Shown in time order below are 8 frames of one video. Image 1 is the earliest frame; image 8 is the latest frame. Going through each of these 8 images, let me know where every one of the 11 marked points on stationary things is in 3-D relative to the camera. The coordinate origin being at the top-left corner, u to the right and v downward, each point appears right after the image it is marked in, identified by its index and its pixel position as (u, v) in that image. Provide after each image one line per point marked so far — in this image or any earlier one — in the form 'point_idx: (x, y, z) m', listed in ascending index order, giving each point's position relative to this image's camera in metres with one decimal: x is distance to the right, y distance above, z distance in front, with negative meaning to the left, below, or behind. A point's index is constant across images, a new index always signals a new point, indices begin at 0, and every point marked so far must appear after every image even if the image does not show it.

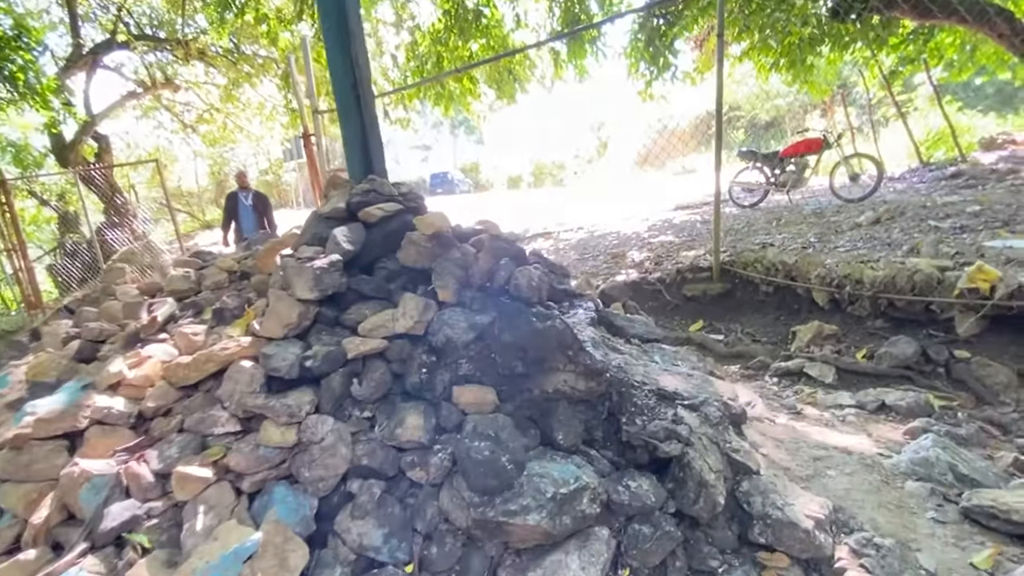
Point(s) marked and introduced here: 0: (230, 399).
0: (-1.4, -0.5, +2.6) m
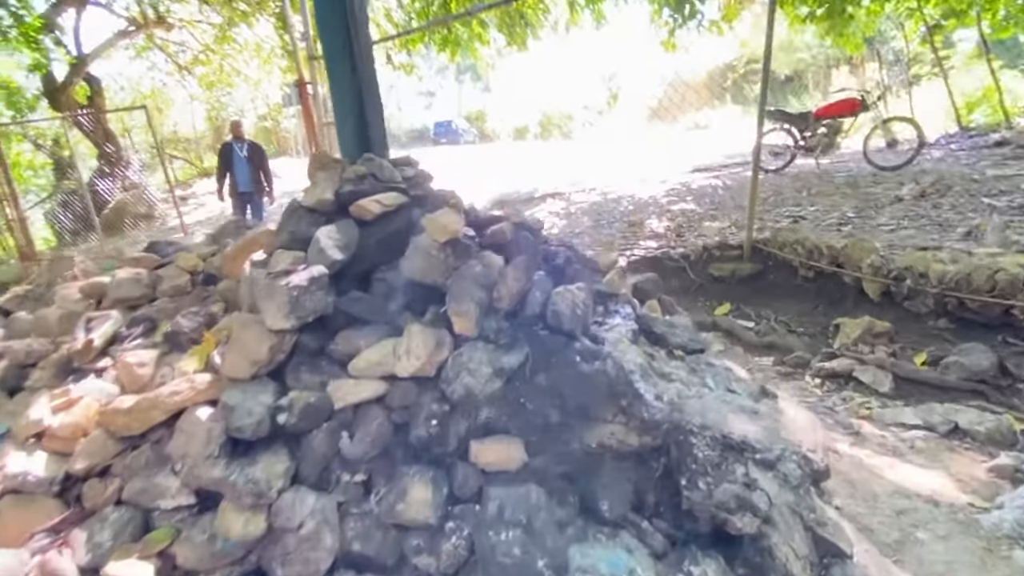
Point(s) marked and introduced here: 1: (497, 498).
0: (-1.2, -0.6, +2.0) m
1: (-0.1, -0.8, +2.0) m
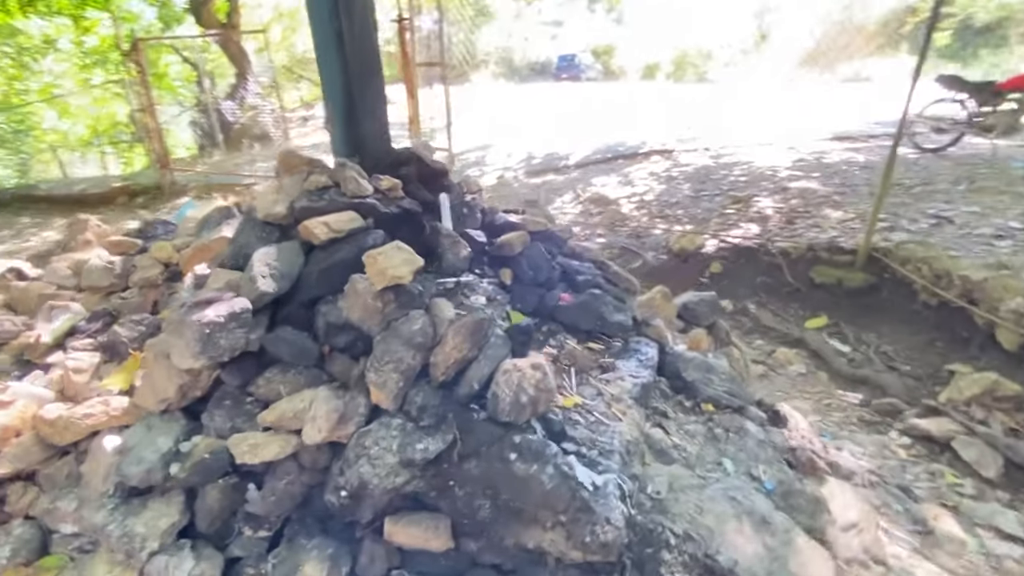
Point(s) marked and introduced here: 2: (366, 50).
0: (-1.5, -0.7, +1.9) m
1: (-0.4, -1.0, +1.8) m
2: (-0.7, +1.1, +2.6) m
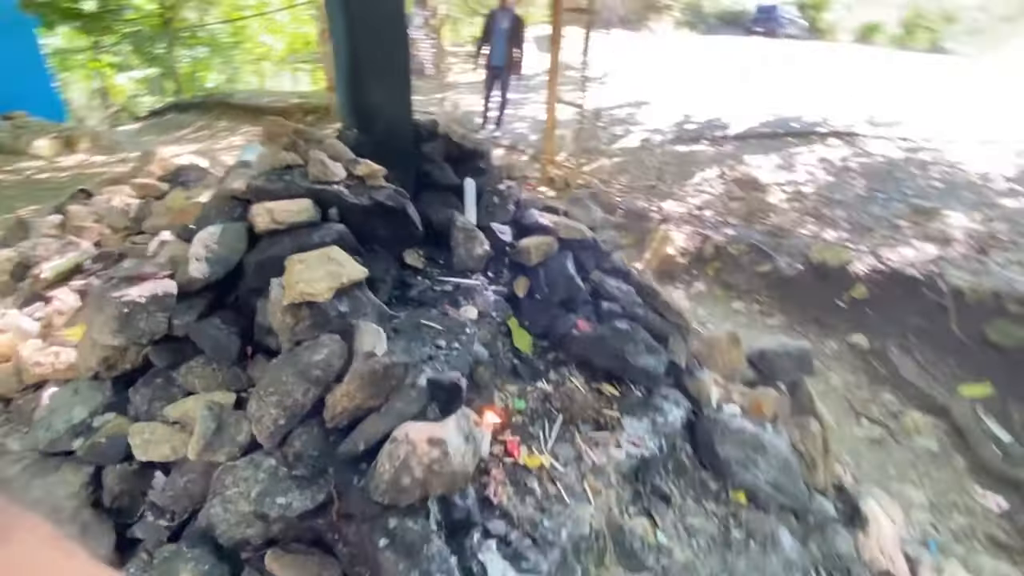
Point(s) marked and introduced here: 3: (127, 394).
0: (-1.8, -0.6, +2.0) m
1: (-0.9, -1.1, +1.6) m
2: (-0.5, +1.2, +2.2) m
3: (-1.4, -0.4, +1.9) m
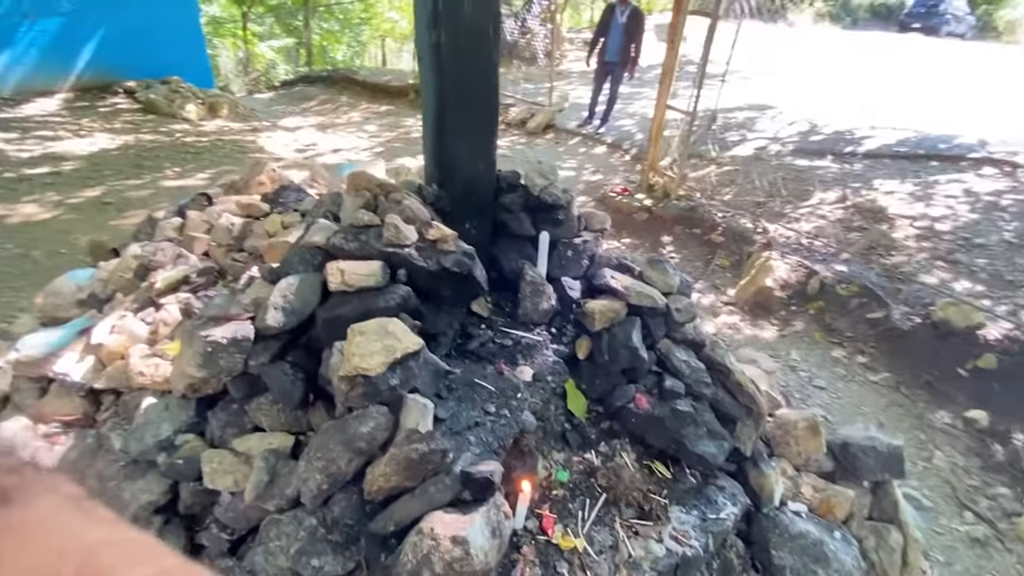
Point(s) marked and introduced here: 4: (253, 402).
0: (-1.7, -0.6, +2.2) m
1: (-0.8, -1.3, +1.7) m
2: (-0.2, +0.9, +2.2) m
3: (-1.2, -0.5, +2.1) m
4: (-1.0, -0.4, +2.0) m
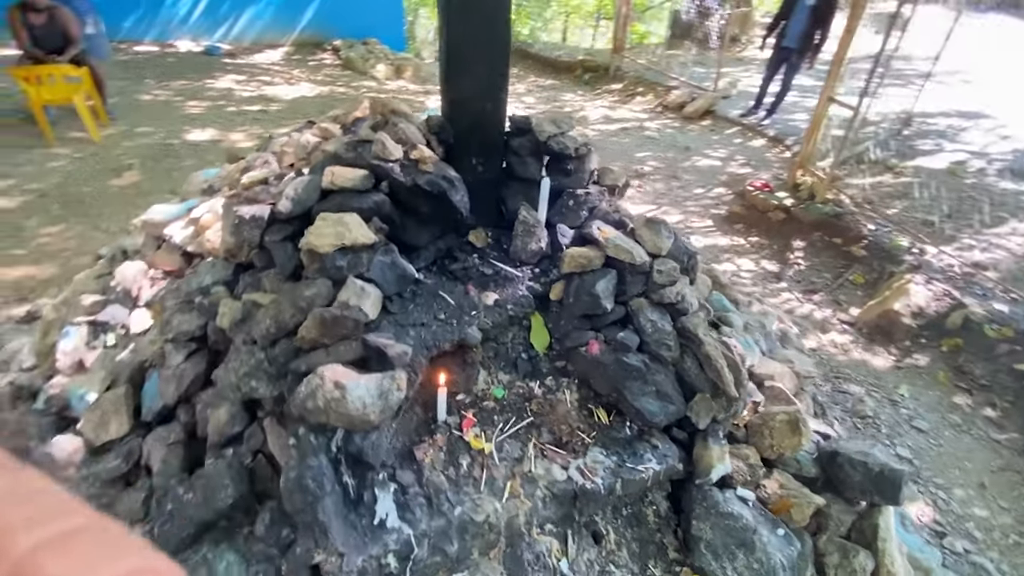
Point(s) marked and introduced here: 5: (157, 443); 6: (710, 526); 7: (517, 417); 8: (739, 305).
0: (-1.8, 0.0, +3.0) m
1: (-1.3, -0.8, +2.3) m
2: (-0.1, +1.3, +2.4) m
3: (-1.4, +0.1, +2.7) m
4: (-1.2, +0.1, +2.6) m
5: (-1.7, -0.7, +2.5) m
6: (+0.9, -1.1, +2.3) m
7: (0.0, -0.6, +2.4) m
8: (+1.9, -0.2, +4.3) m
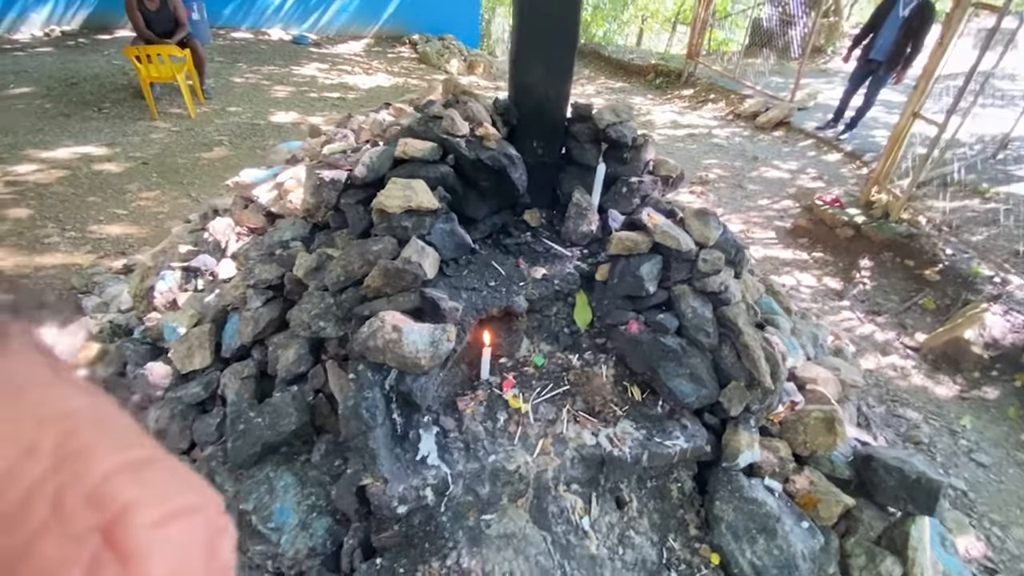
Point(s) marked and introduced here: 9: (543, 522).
0: (-1.5, +0.3, +3.3) m
1: (-1.1, -0.5, +2.6) m
2: (+0.2, +1.4, +2.6) m
3: (-1.1, +0.3, +3.0) m
4: (-0.9, +0.3, +2.9) m
5: (-1.5, -0.5, +2.8) m
6: (+1.0, -1.0, +2.4) m
7: (+0.2, -0.5, +2.6) m
8: (+2.2, -0.2, +4.2) m
9: (+0.1, -1.0, +2.3) m
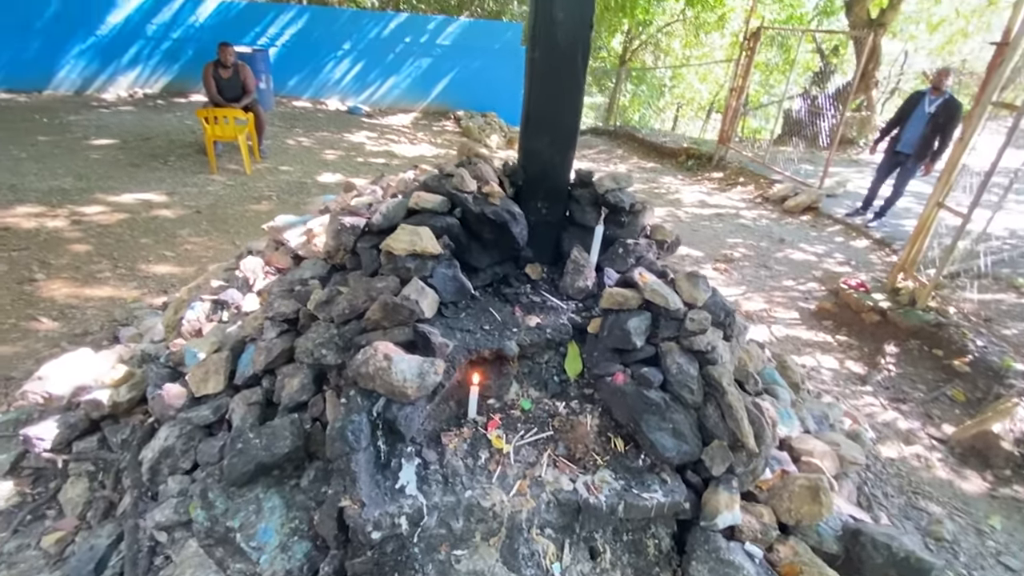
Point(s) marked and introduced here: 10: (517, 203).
0: (-1.5, +0.1, +3.6) m
1: (-1.2, -0.7, +2.7) m
2: (+0.3, +1.1, +2.9) m
3: (-1.1, +0.1, +3.3) m
4: (-0.9, +0.1, +3.1) m
5: (-1.5, -0.6, +3.0) m
6: (+0.9, -1.3, +2.4) m
7: (+0.1, -0.7, +2.7) m
8: (+2.3, -0.8, +4.2) m
9: (0.0, -1.2, +2.3) m
10: (0.0, +0.5, +3.2) m
